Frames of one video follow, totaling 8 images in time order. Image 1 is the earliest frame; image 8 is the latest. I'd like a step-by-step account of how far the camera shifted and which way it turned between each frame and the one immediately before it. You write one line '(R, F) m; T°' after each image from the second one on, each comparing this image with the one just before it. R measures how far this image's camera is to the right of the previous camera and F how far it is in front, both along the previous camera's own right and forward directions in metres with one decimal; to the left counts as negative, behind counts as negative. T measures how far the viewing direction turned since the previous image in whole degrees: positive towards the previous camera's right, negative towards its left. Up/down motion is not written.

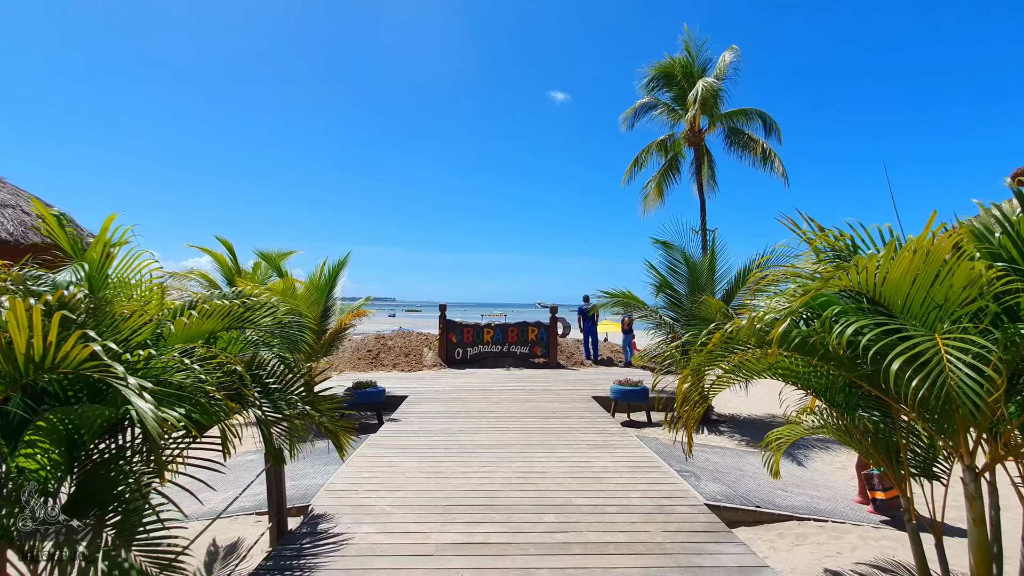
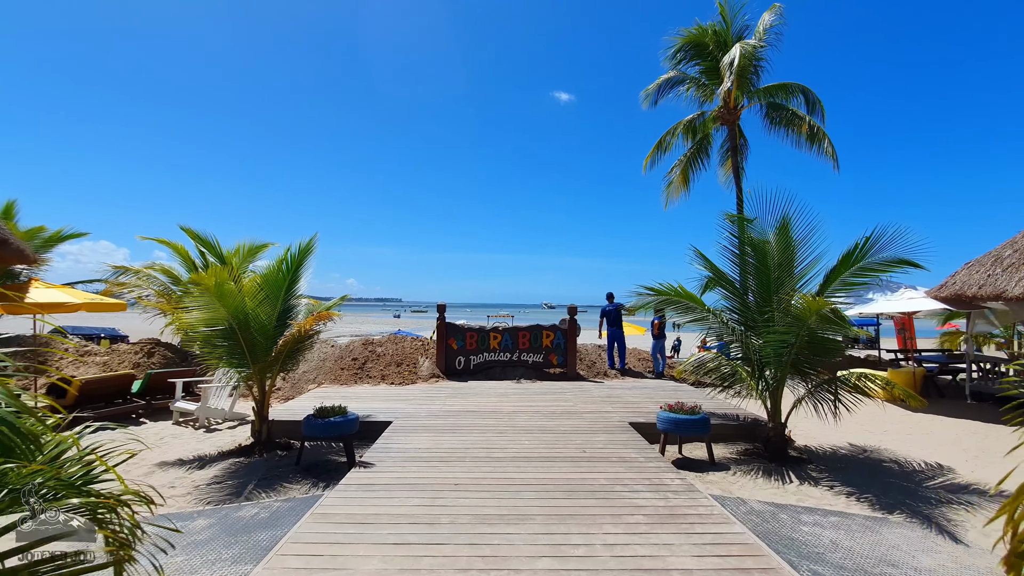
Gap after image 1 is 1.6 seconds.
(-0.1, +1.9) m; -1°
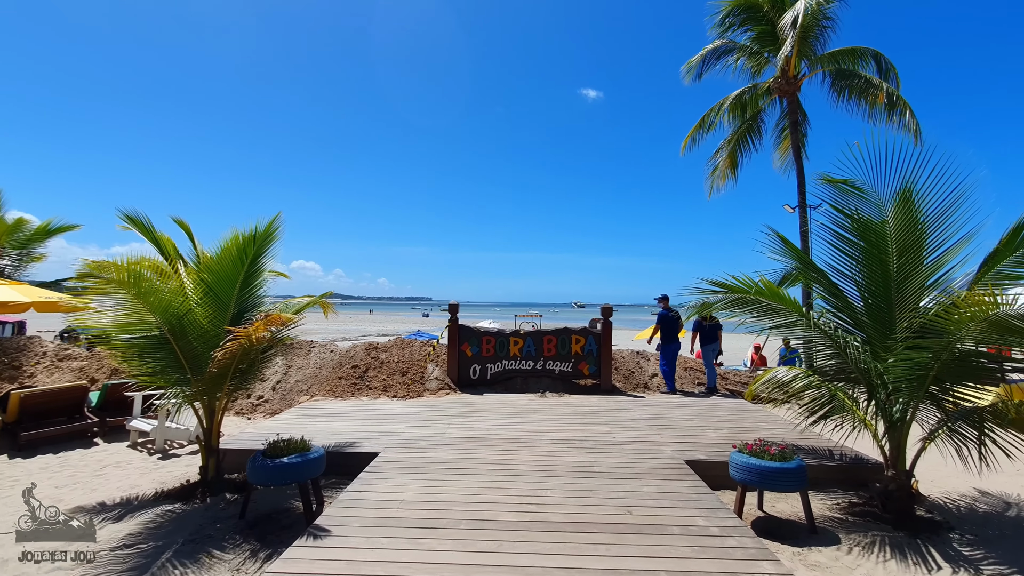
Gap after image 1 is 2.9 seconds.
(+0.1, +1.5) m; -3°
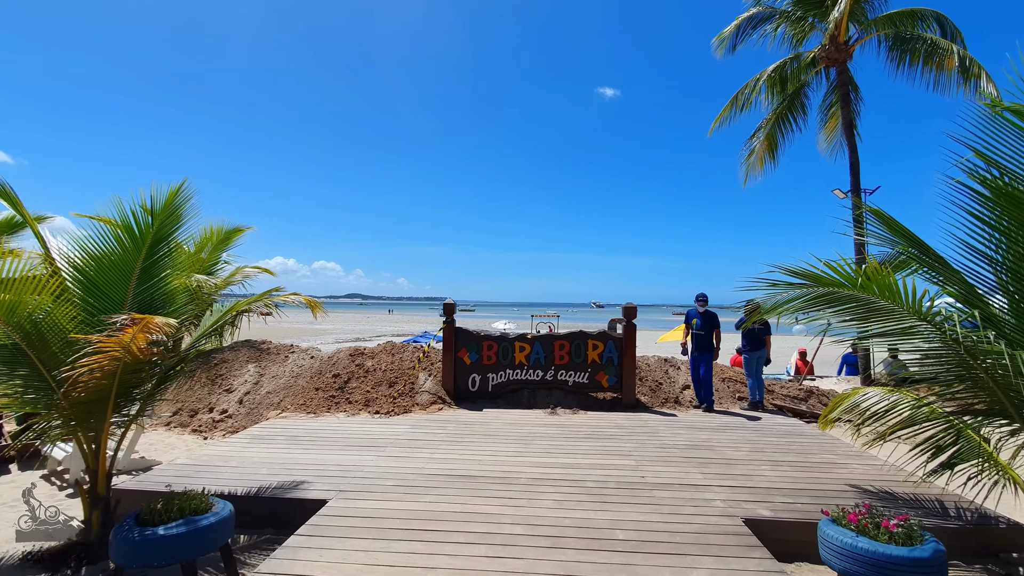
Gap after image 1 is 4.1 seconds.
(+0.2, +1.4) m; -2°
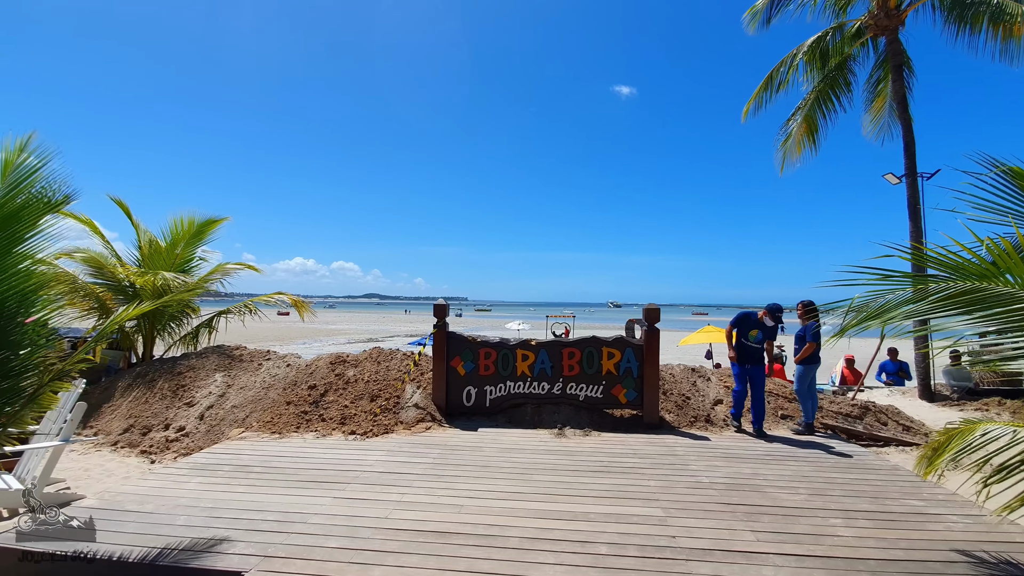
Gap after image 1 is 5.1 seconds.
(+0.2, +1.1) m; -2°
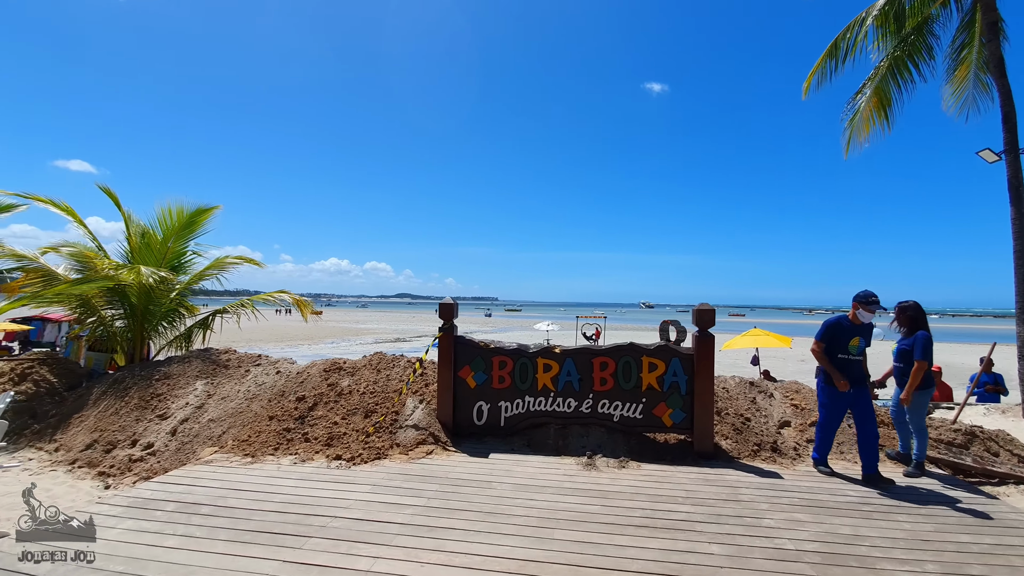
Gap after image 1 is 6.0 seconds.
(+0.1, +1.1) m; -3°
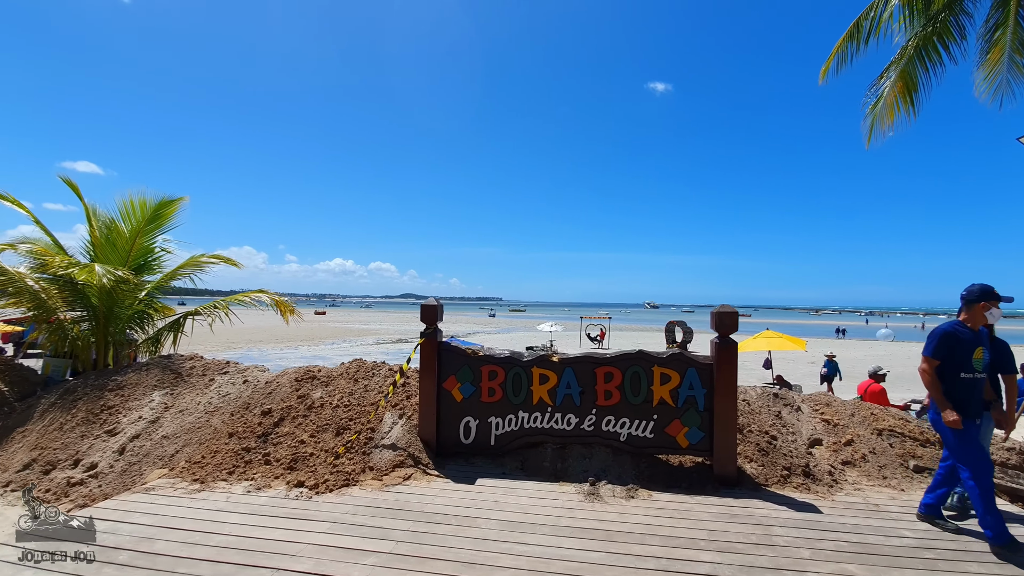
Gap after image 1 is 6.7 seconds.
(+0.1, +0.7) m; 0°
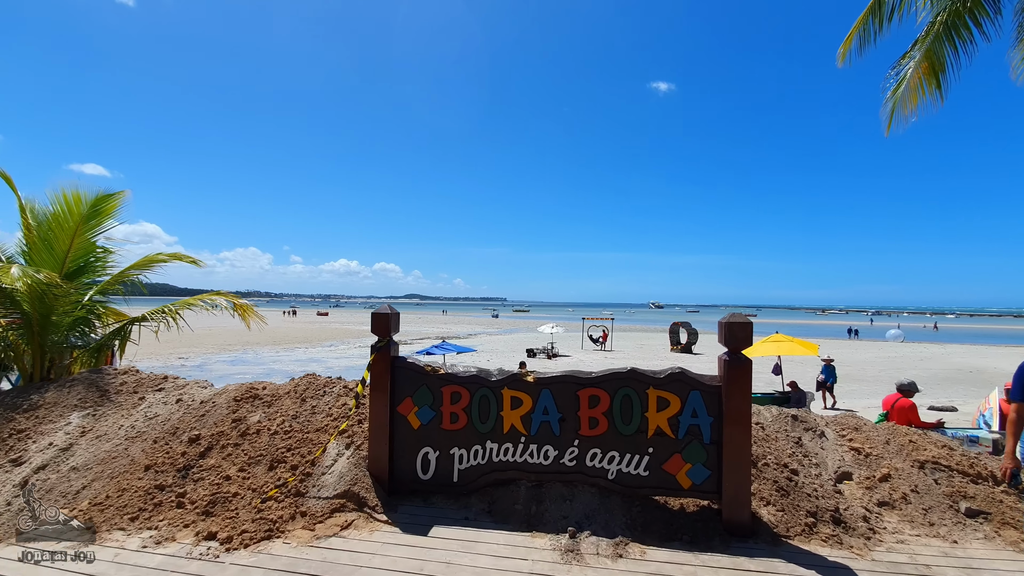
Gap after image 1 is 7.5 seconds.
(+0.3, +0.8) m; -1°
